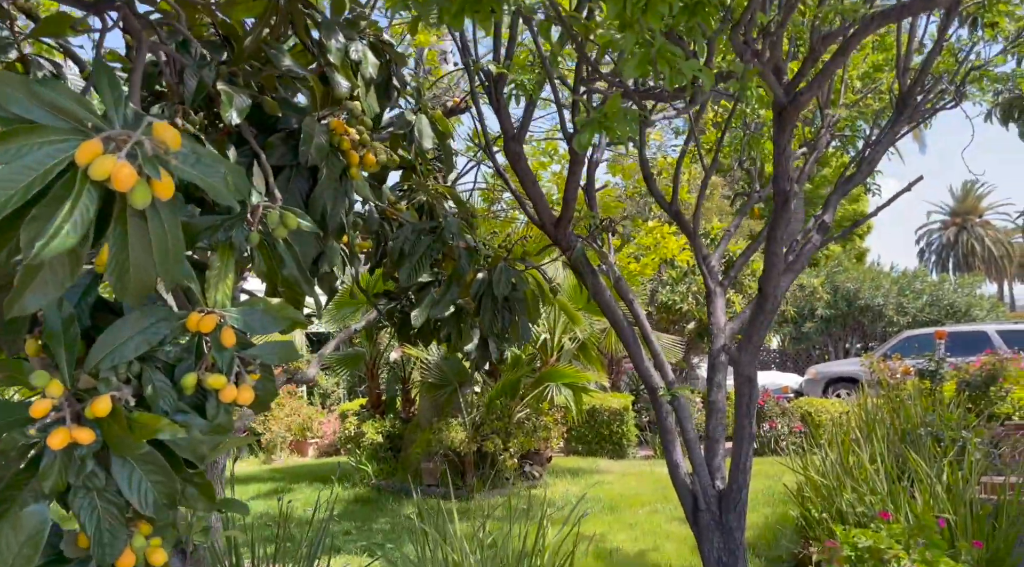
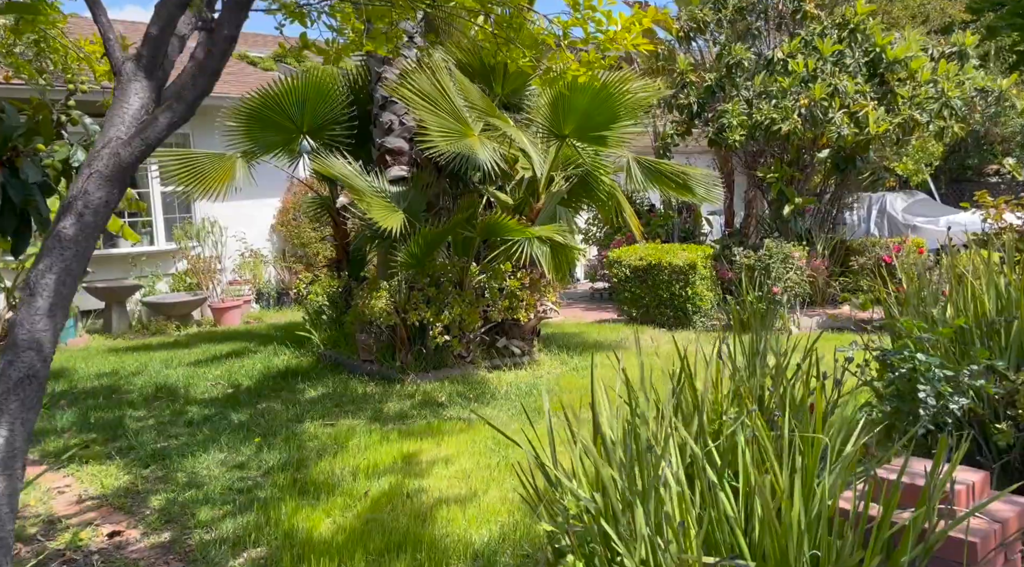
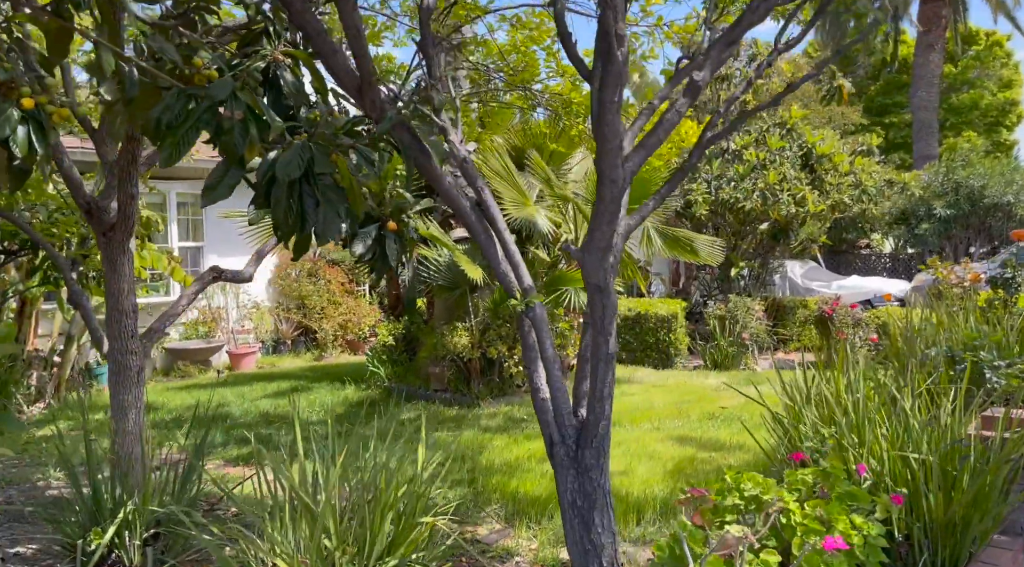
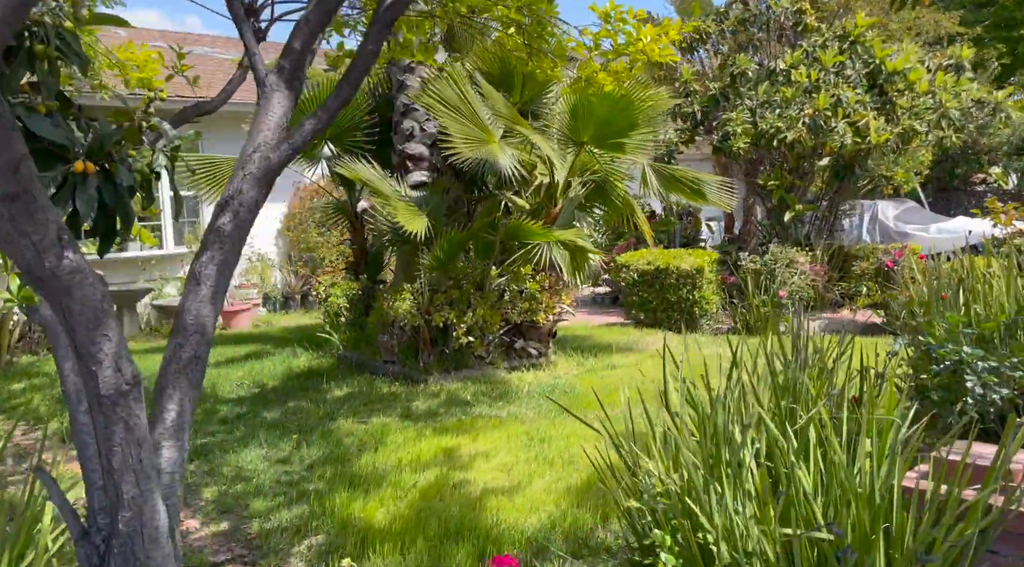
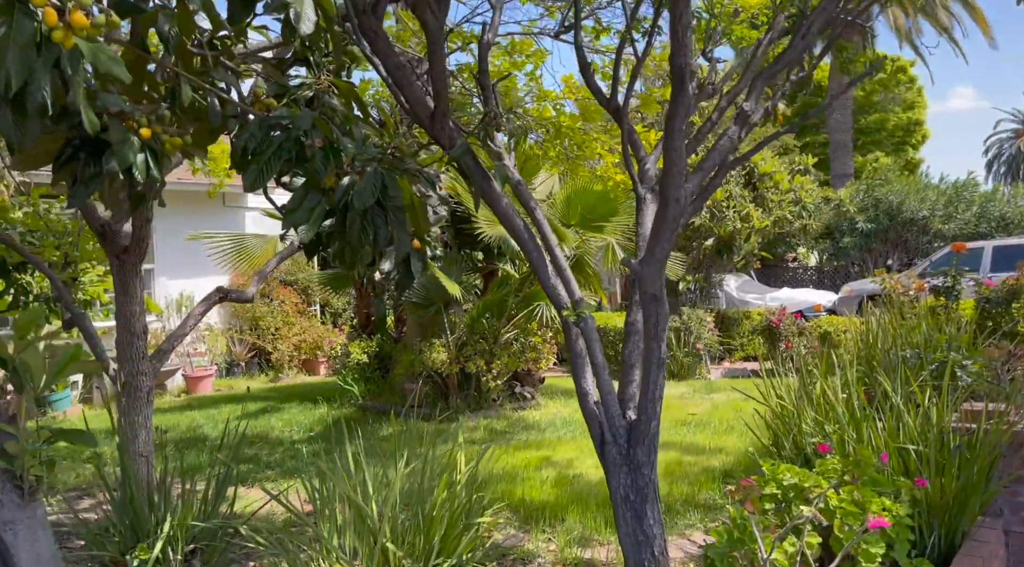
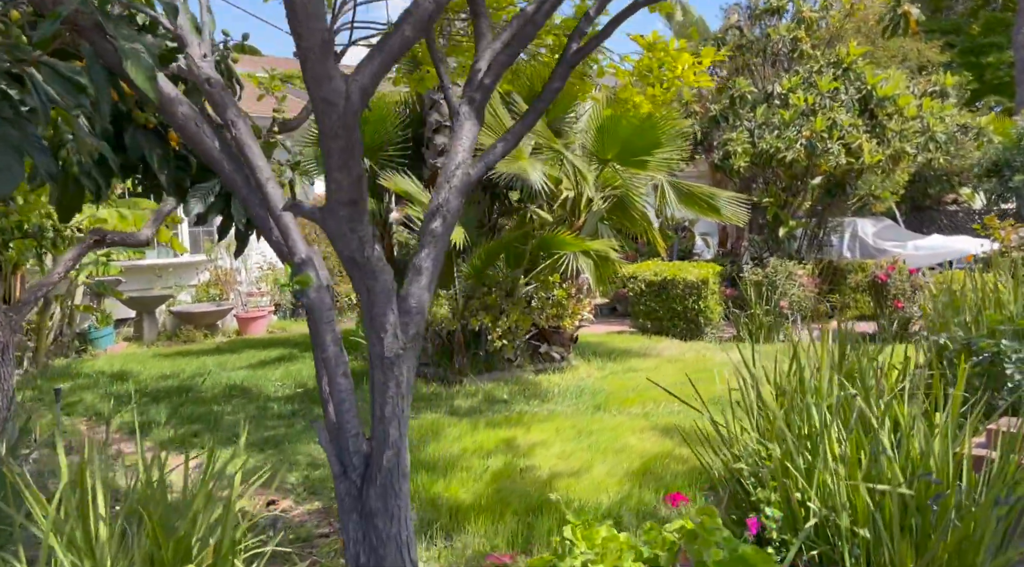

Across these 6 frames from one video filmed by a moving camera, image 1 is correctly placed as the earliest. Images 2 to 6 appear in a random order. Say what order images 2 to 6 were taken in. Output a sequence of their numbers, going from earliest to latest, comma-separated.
5, 3, 6, 4, 2
